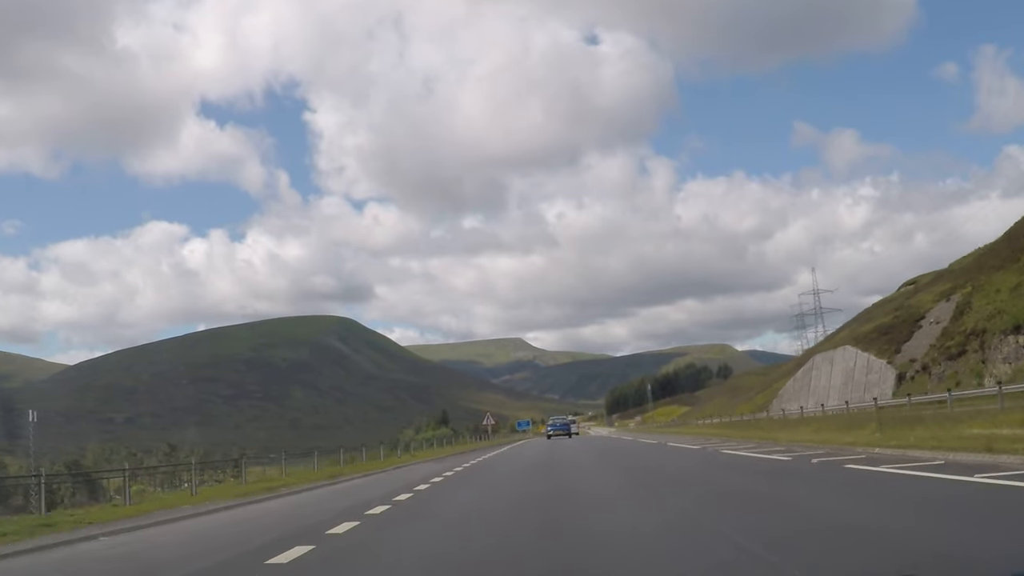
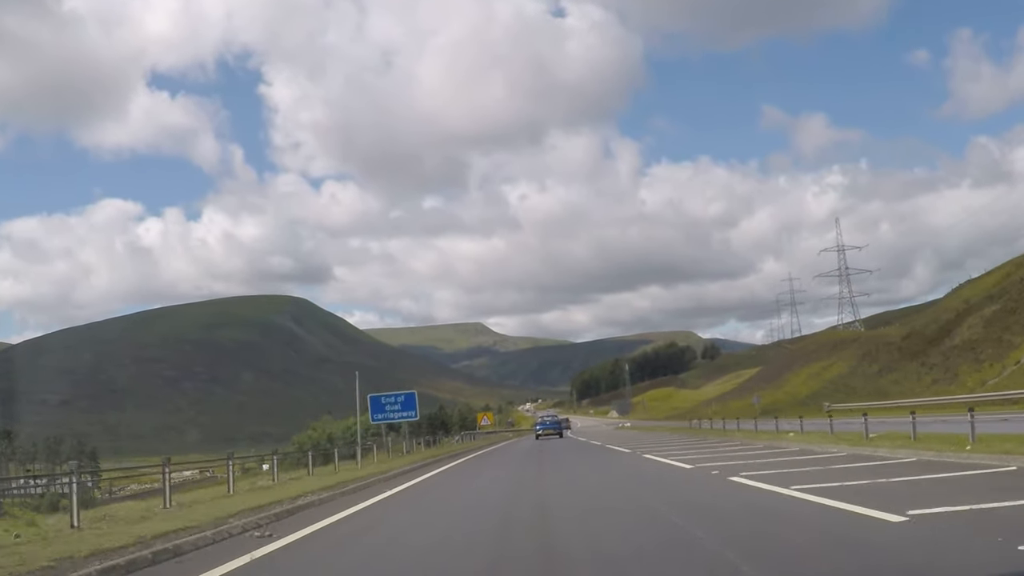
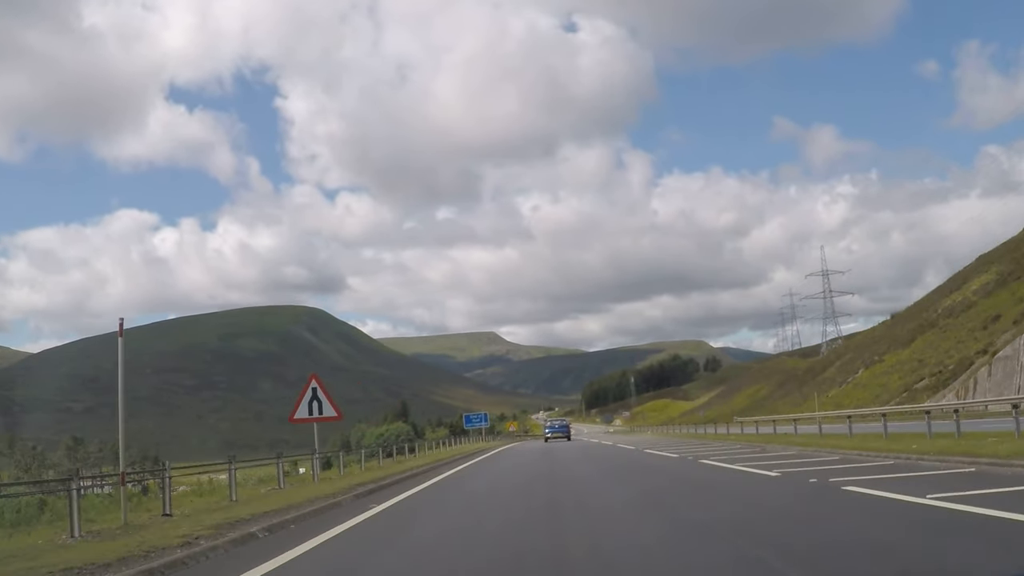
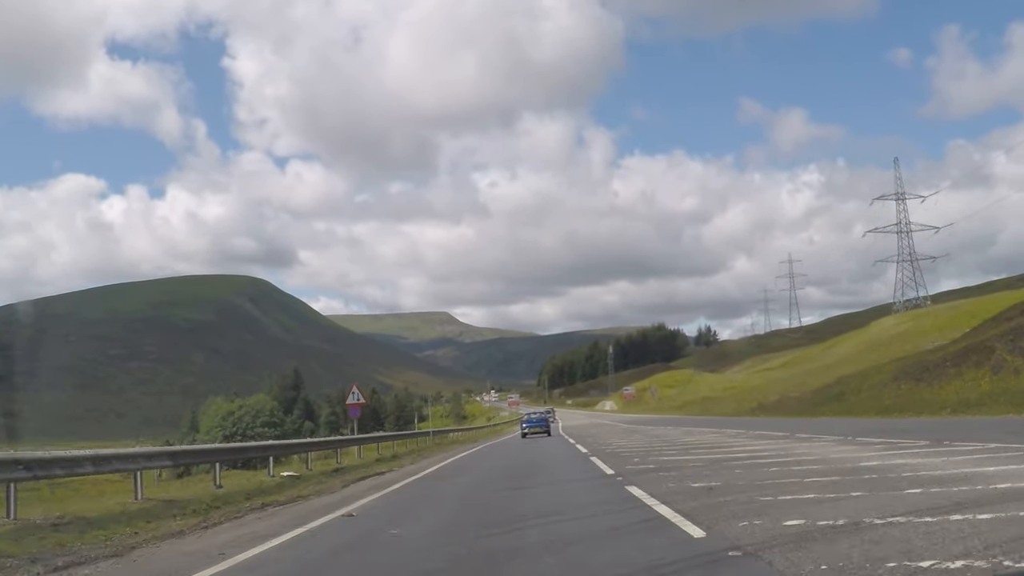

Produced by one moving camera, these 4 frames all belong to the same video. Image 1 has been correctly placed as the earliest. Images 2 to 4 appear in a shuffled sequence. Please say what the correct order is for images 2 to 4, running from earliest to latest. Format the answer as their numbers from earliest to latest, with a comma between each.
3, 2, 4
